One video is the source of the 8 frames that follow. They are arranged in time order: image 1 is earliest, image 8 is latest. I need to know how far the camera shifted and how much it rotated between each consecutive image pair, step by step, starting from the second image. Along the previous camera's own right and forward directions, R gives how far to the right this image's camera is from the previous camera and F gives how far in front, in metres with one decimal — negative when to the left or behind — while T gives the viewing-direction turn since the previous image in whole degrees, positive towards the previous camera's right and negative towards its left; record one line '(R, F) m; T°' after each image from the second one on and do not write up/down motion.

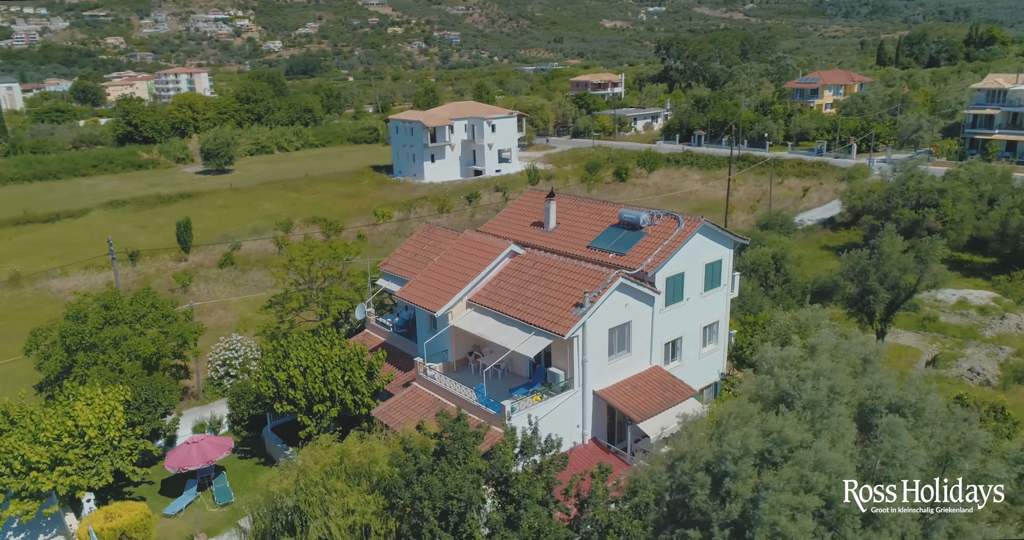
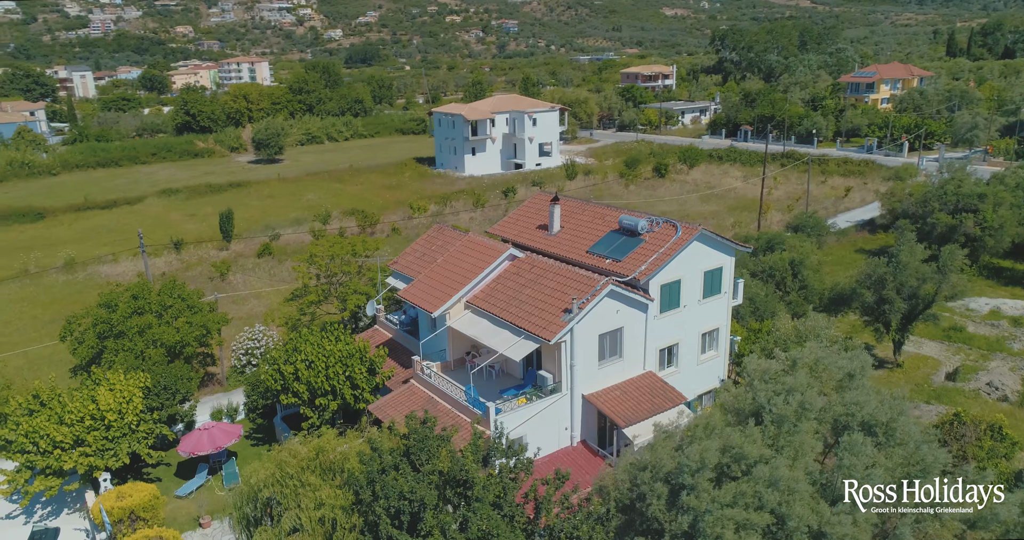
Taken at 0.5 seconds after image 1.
(+1.5, -0.3) m; -4°
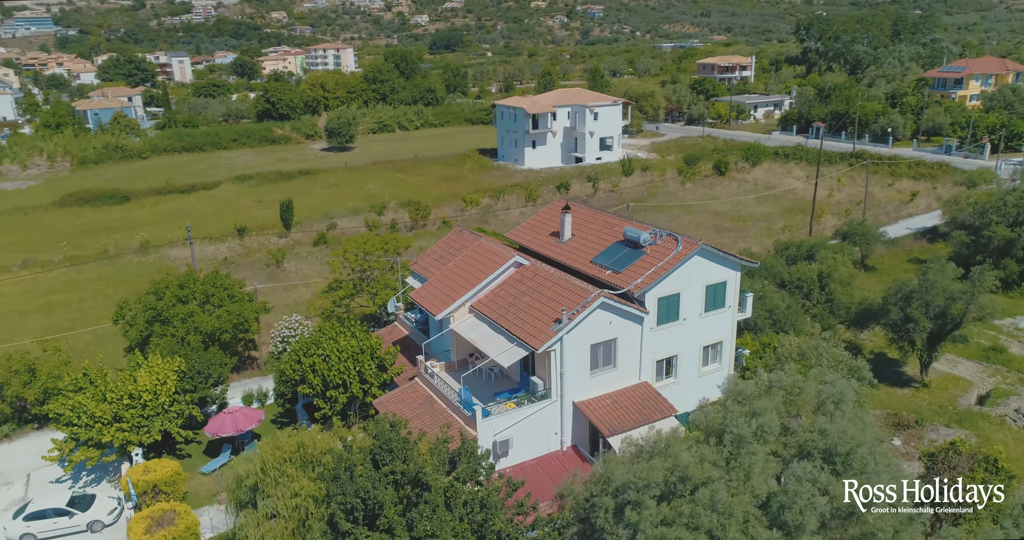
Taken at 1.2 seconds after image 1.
(+2.0, -0.5) m; -6°
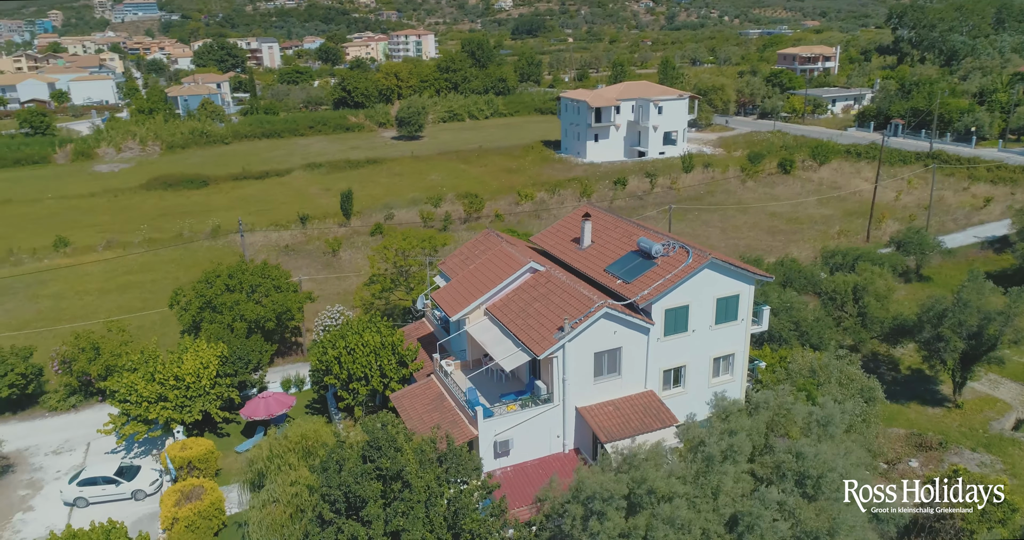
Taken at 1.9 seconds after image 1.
(+1.7, -0.6) m; -6°
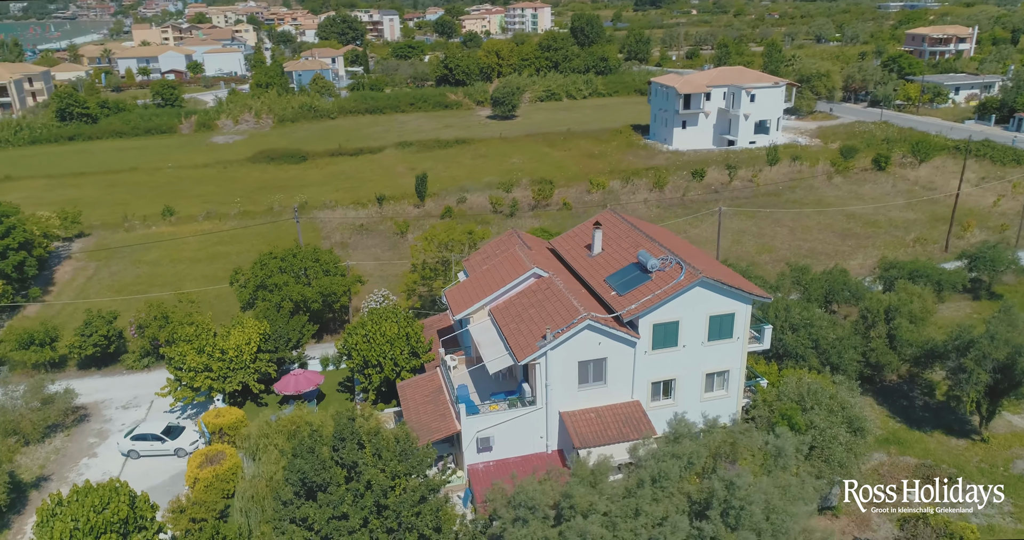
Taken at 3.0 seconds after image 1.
(+3.2, -0.7) m; -8°
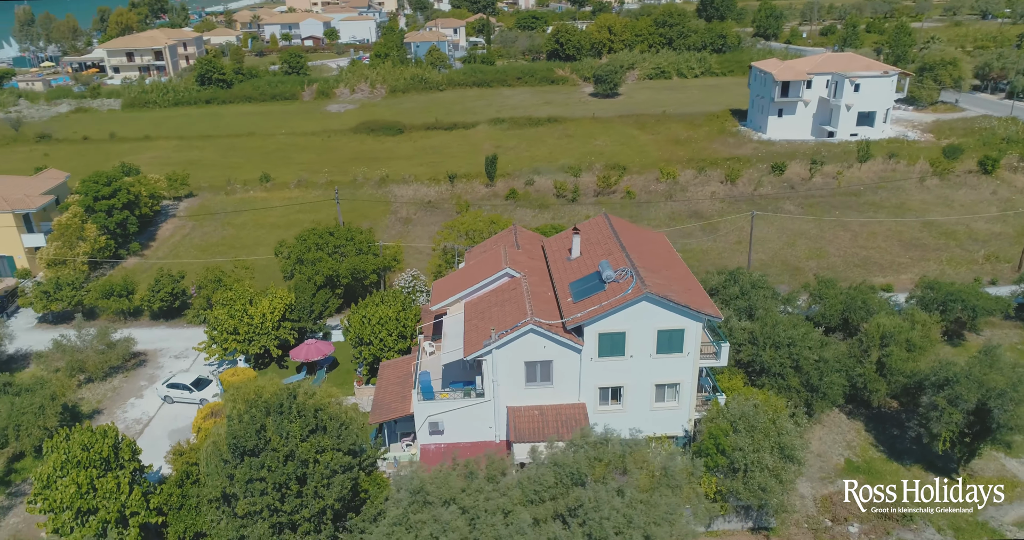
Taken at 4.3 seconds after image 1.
(+4.8, -0.8) m; -10°
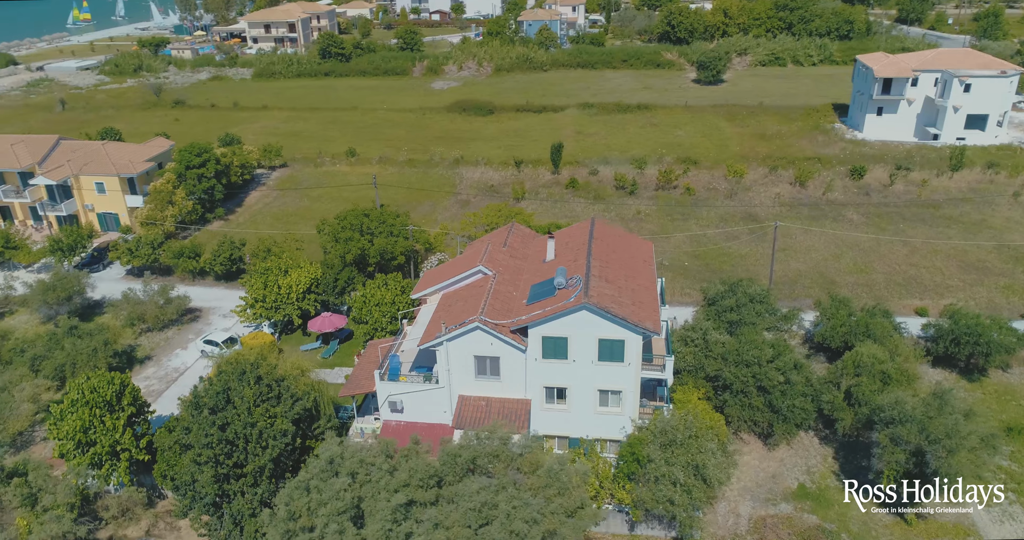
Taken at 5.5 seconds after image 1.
(+5.1, -0.9) m; -9°
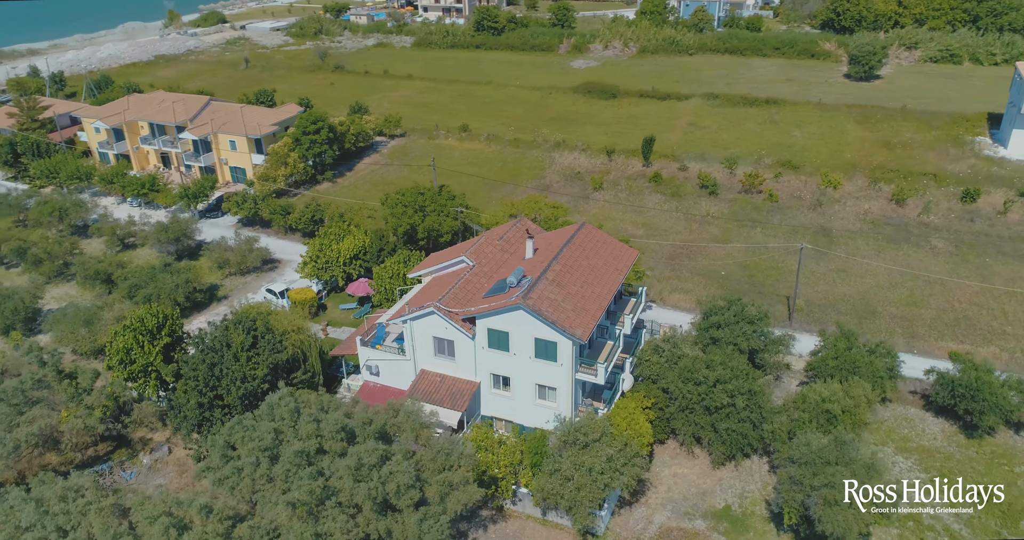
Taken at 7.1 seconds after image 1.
(+6.8, -1.4) m; -13°
